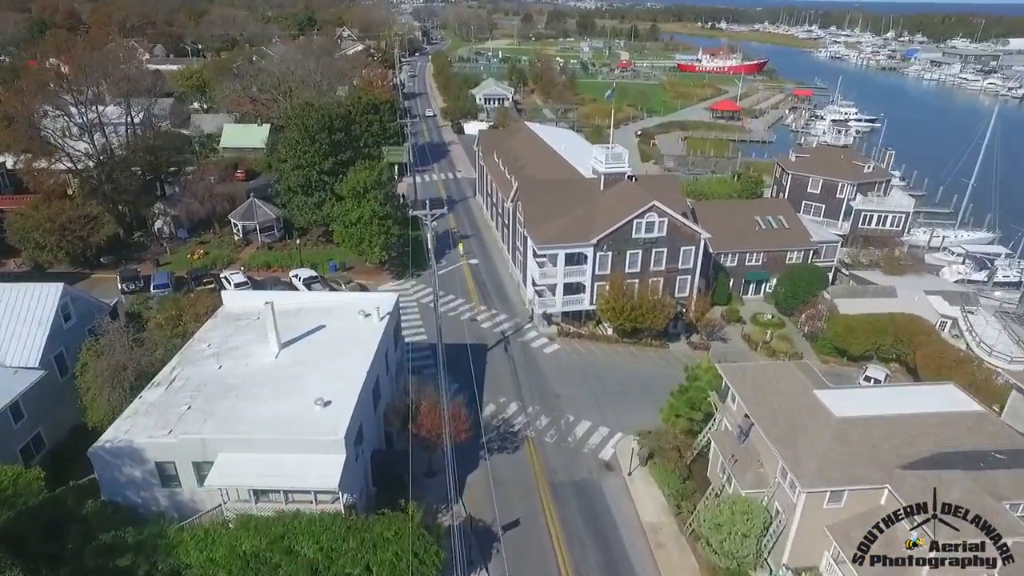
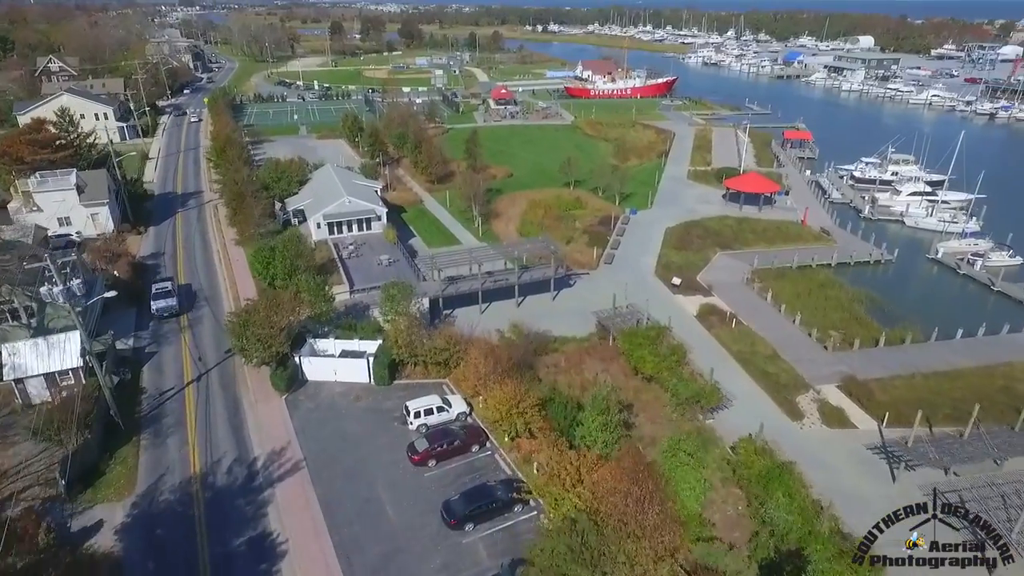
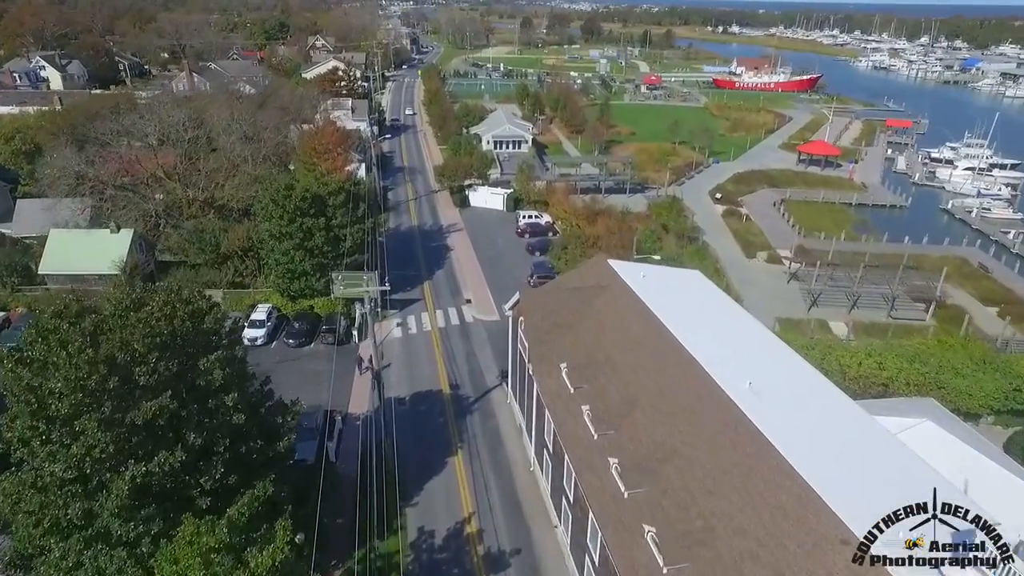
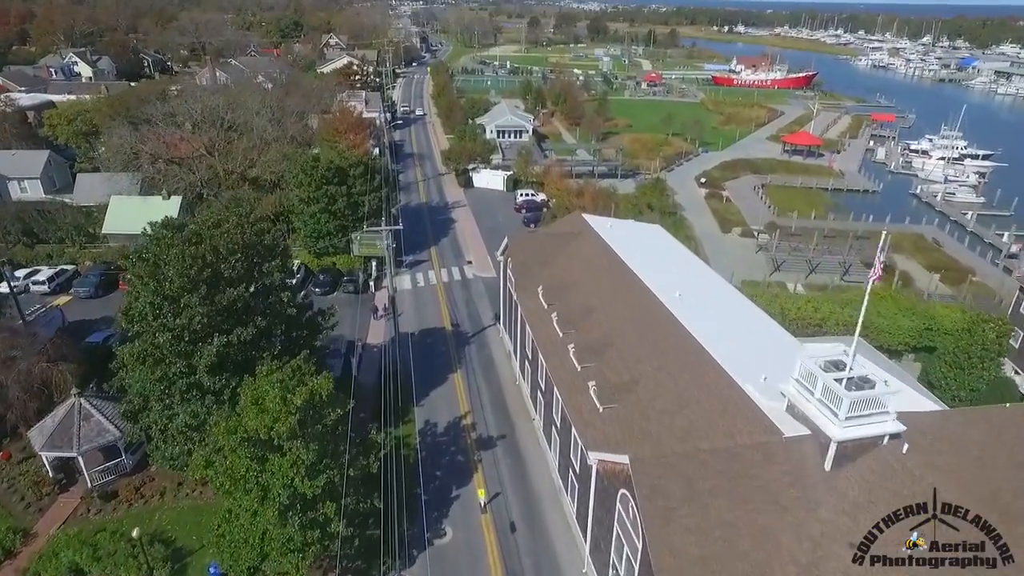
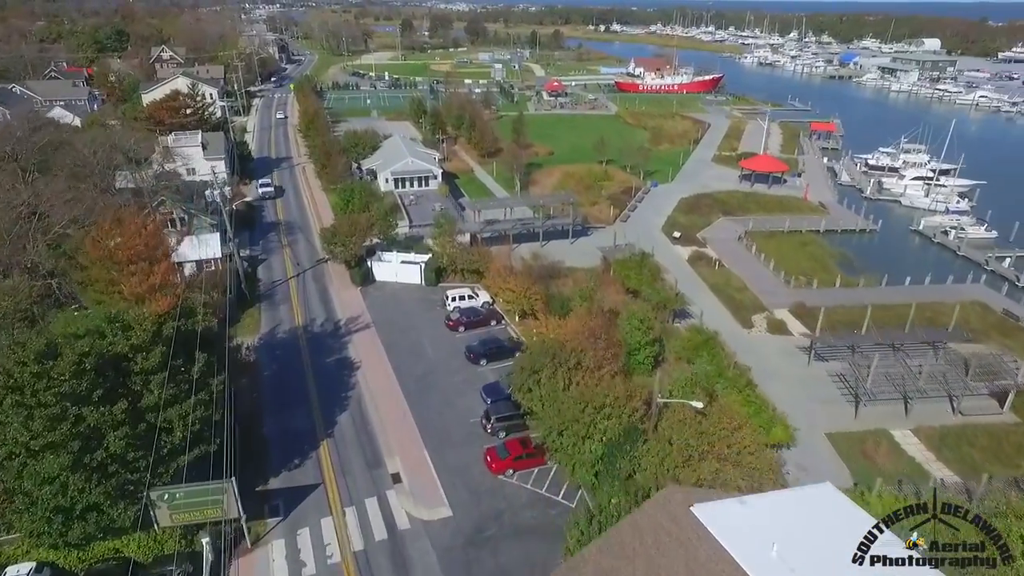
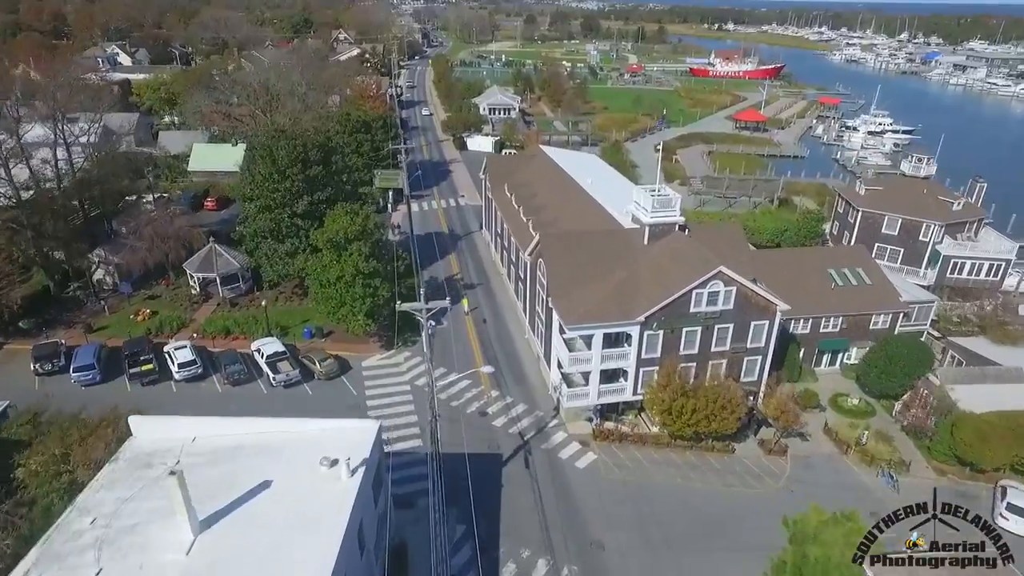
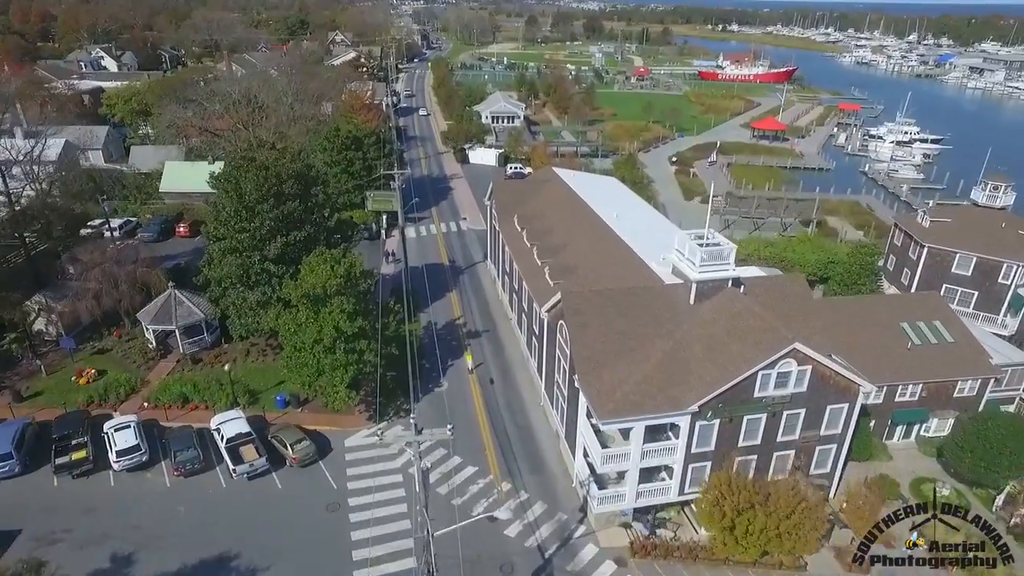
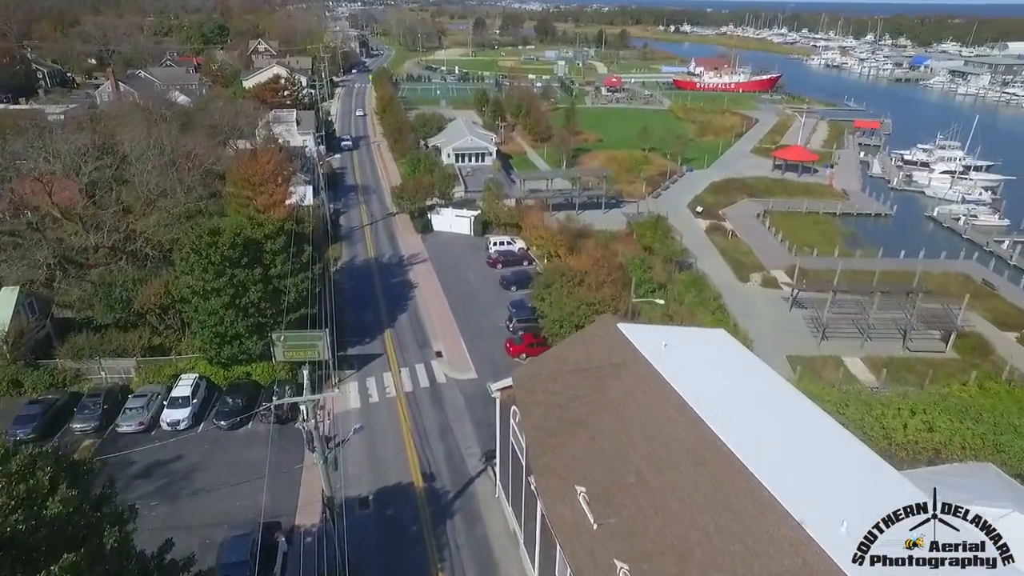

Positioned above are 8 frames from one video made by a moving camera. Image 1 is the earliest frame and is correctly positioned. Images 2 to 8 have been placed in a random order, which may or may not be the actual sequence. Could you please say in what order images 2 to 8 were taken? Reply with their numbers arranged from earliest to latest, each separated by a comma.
6, 7, 4, 3, 8, 5, 2
